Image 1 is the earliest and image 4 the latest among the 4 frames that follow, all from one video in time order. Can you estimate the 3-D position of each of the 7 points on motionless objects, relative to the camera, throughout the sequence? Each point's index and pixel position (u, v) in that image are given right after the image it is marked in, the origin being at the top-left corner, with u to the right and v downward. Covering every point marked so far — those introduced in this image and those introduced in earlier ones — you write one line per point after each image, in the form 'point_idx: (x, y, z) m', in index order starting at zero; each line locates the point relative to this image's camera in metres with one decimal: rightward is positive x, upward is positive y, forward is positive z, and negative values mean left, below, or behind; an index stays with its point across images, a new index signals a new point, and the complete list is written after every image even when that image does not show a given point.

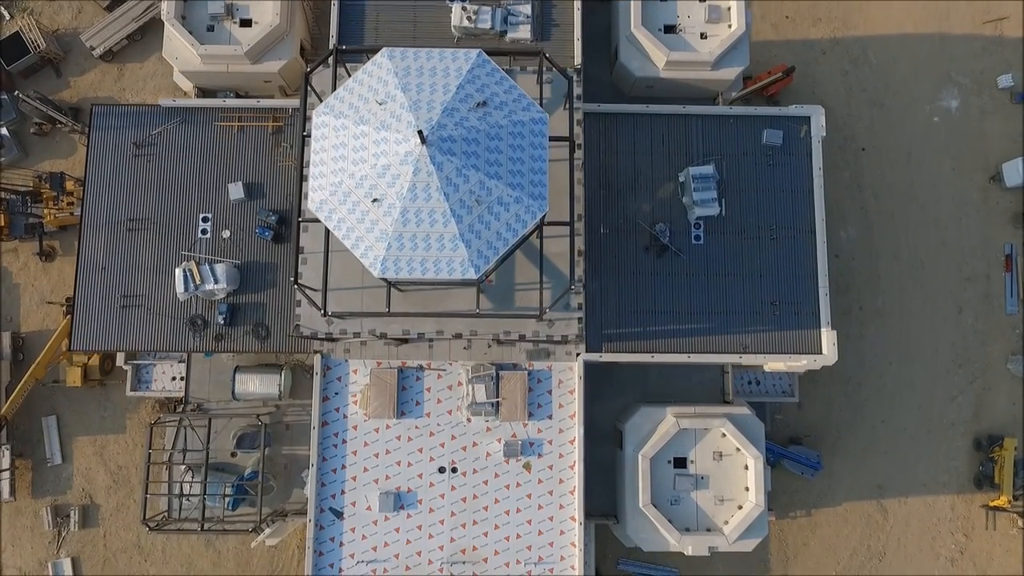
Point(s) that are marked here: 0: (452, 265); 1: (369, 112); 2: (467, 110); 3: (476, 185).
0: (-1.8, +0.6, +17.3) m
1: (-4.5, +5.4, +17.3) m
2: (-1.3, +5.3, +17.2) m
3: (-1.1, +3.1, +17.0) m
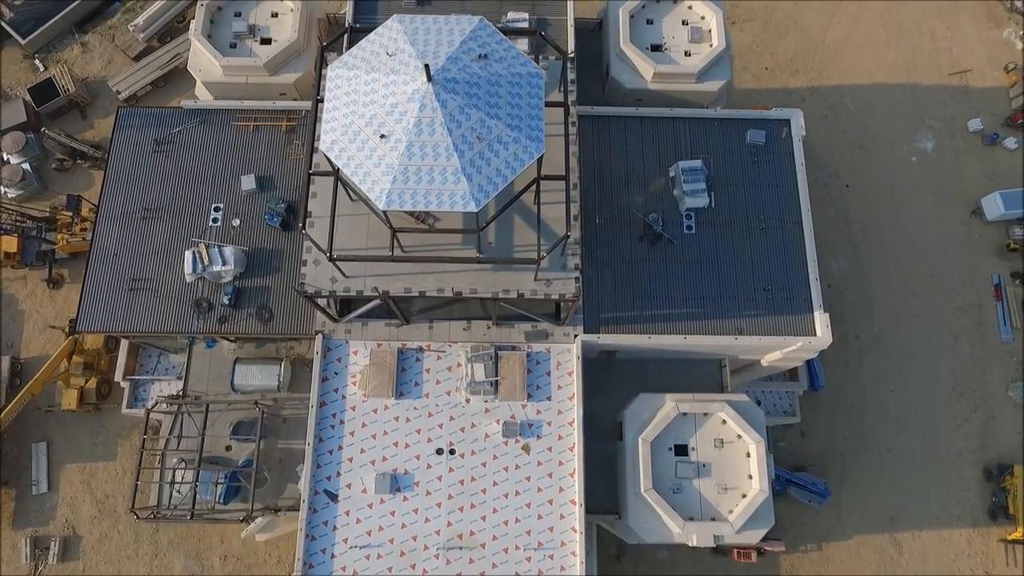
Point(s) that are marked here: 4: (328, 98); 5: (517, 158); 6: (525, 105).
0: (-1.9, +2.9, +18.3) m
1: (-4.5, +7.6, +19.0) m
2: (-1.4, +7.6, +18.9) m
3: (-1.1, +5.4, +18.4) m
4: (-6.3, +6.5, +19.3) m
5: (+0.1, +4.3, +18.8) m
6: (+0.4, +6.2, +19.2) m
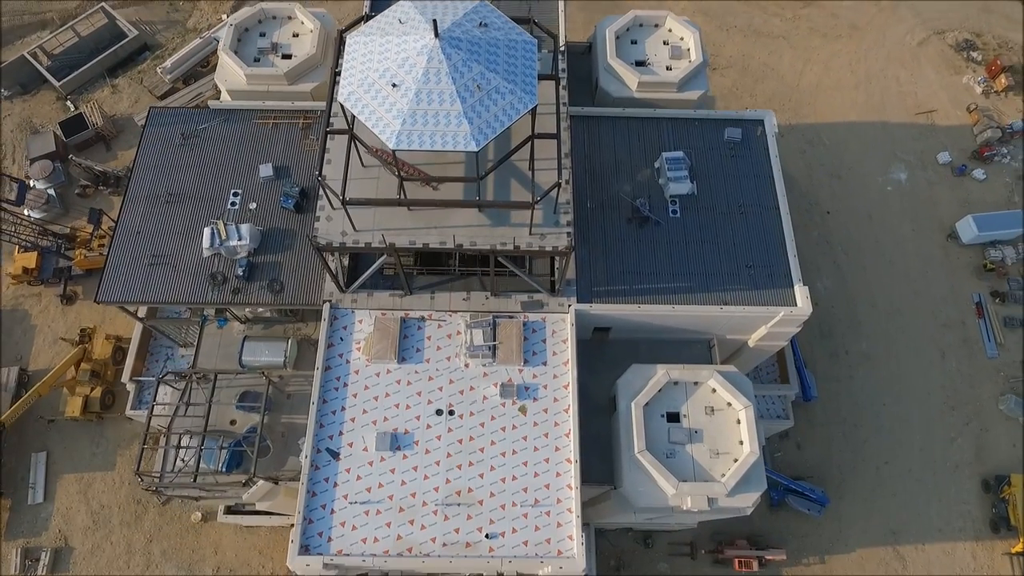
0: (-2.0, +5.4, +20.7) m
1: (-4.6, +10.1, +22.0) m
2: (-1.5, +10.0, +21.9) m
3: (-1.3, +7.9, +21.2) m
4: (-6.4, +8.9, +22.1) m
5: (0.0, +6.8, +21.4) m
6: (+0.3, +8.6, +22.0) m
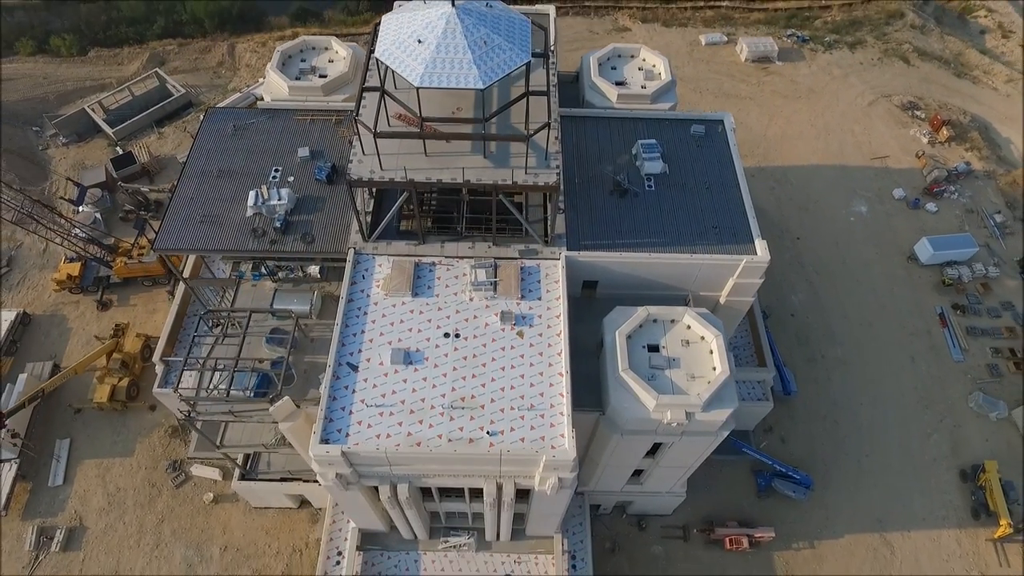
0: (-2.1, +9.9, +27.0) m
1: (-4.7, +14.2, +29.1) m
2: (-1.6, +14.2, +29.0) m
3: (-1.3, +12.3, +27.8) m
4: (-6.5, +13.1, +29.0) m
5: (-0.1, +11.1, +27.9) m
6: (+0.2, +12.8, +28.8) m
